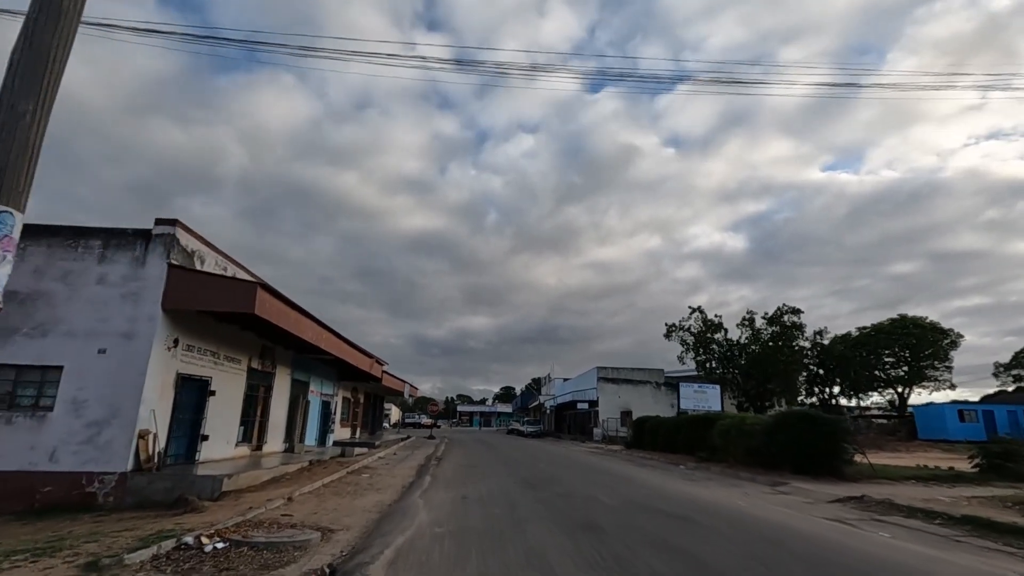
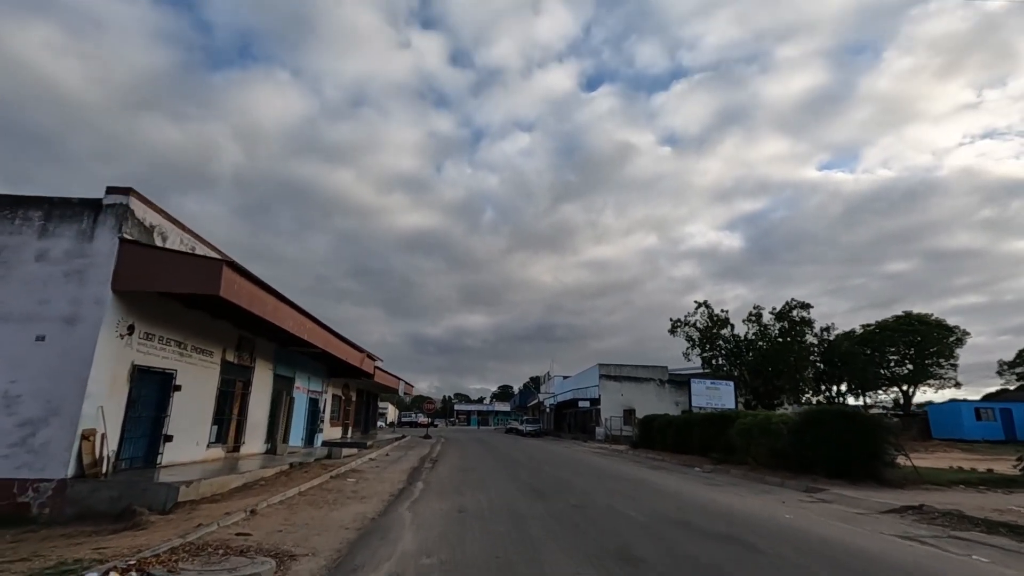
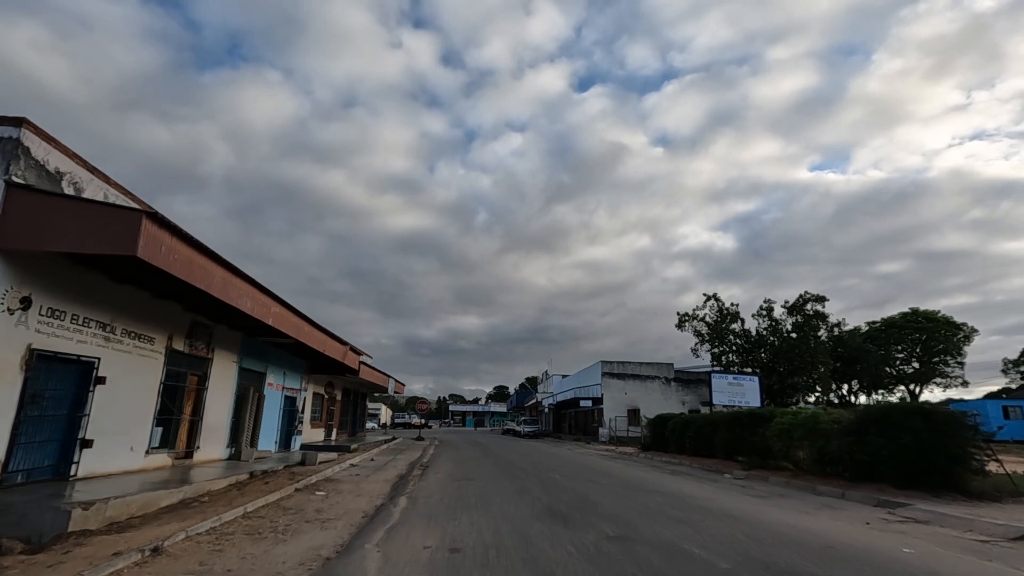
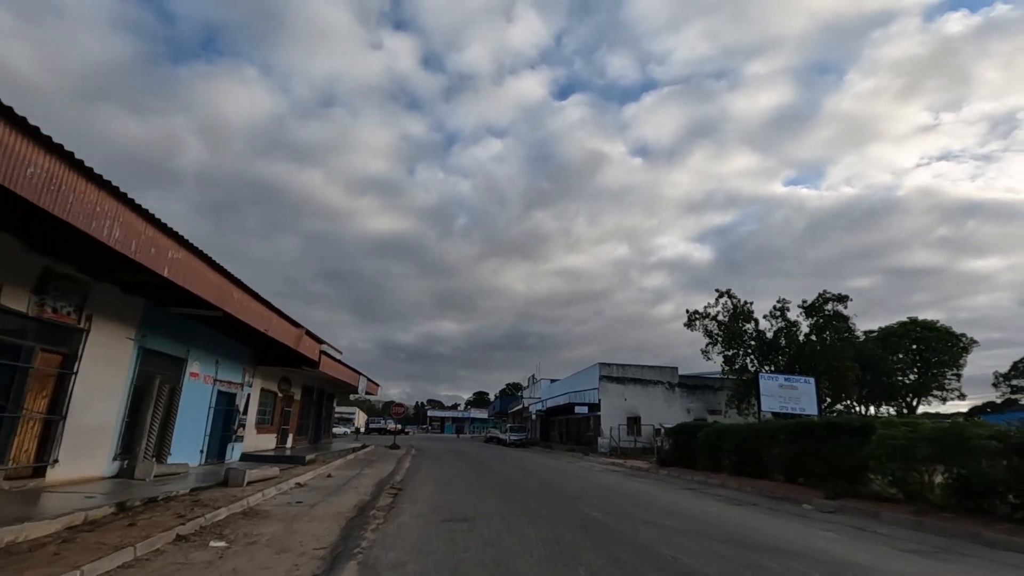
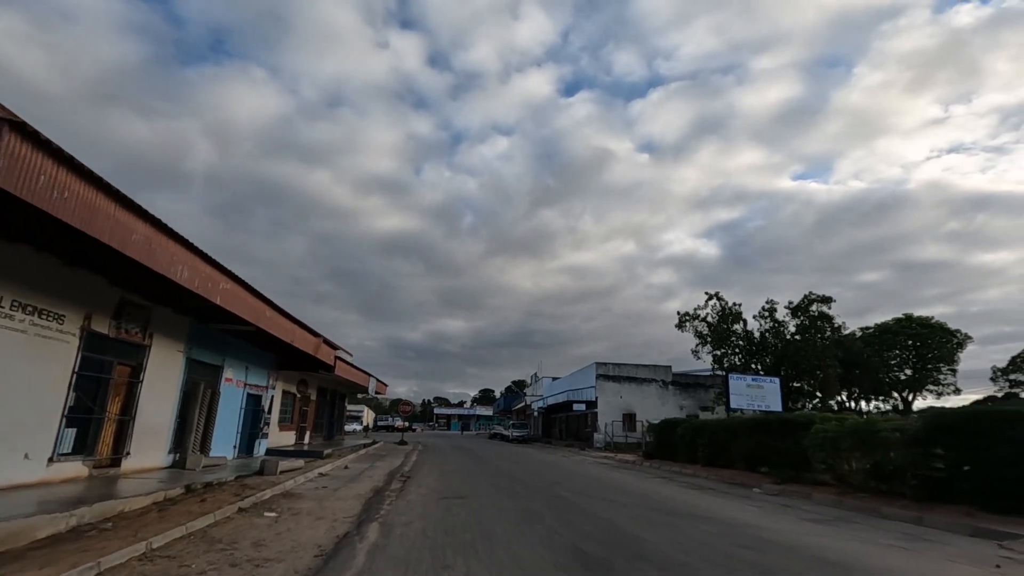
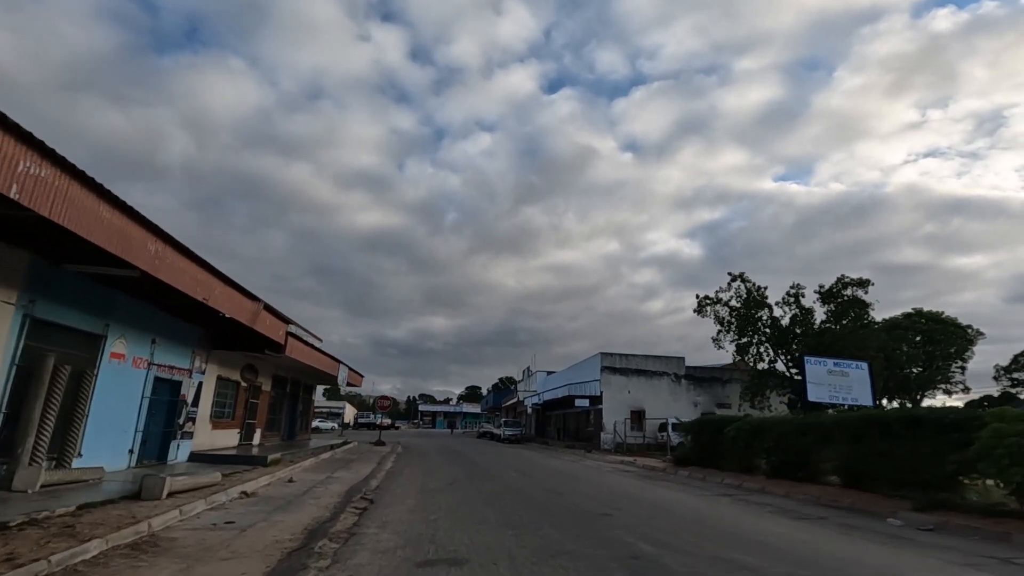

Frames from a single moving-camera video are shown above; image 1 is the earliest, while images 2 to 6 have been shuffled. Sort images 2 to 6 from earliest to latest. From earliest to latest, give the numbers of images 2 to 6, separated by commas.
2, 3, 5, 4, 6
